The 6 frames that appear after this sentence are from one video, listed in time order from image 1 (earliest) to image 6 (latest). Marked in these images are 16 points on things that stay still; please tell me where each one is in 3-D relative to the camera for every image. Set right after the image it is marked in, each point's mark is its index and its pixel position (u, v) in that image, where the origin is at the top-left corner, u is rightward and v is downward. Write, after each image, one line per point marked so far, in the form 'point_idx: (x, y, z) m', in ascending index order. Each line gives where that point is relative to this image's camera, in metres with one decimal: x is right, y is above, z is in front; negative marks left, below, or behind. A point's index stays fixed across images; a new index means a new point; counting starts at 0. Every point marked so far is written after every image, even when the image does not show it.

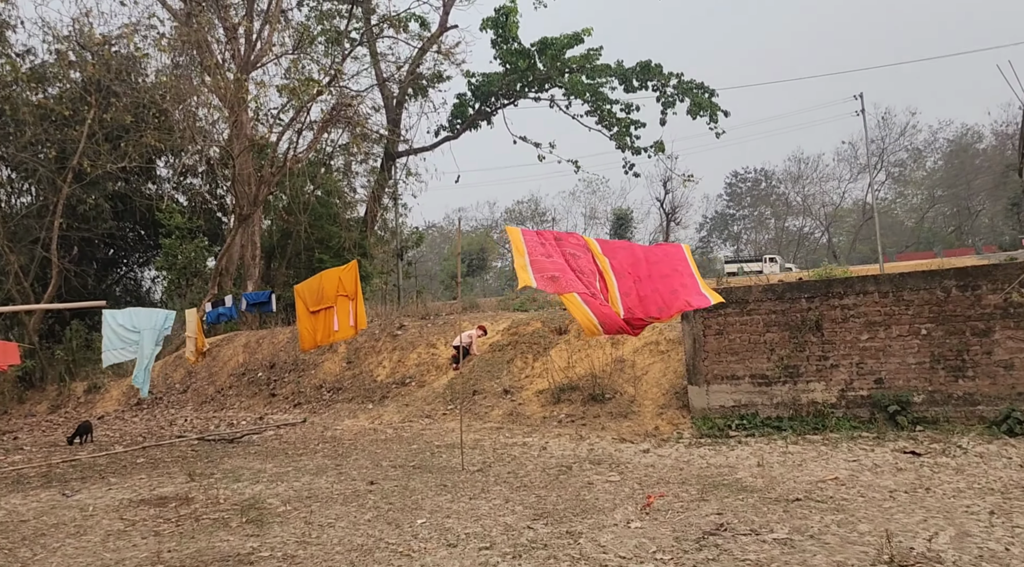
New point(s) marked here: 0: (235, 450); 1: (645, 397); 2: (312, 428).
0: (-3.8, -2.3, +10.9) m
1: (+1.8, -1.6, +10.9) m
2: (-3.3, -2.4, +12.8) m
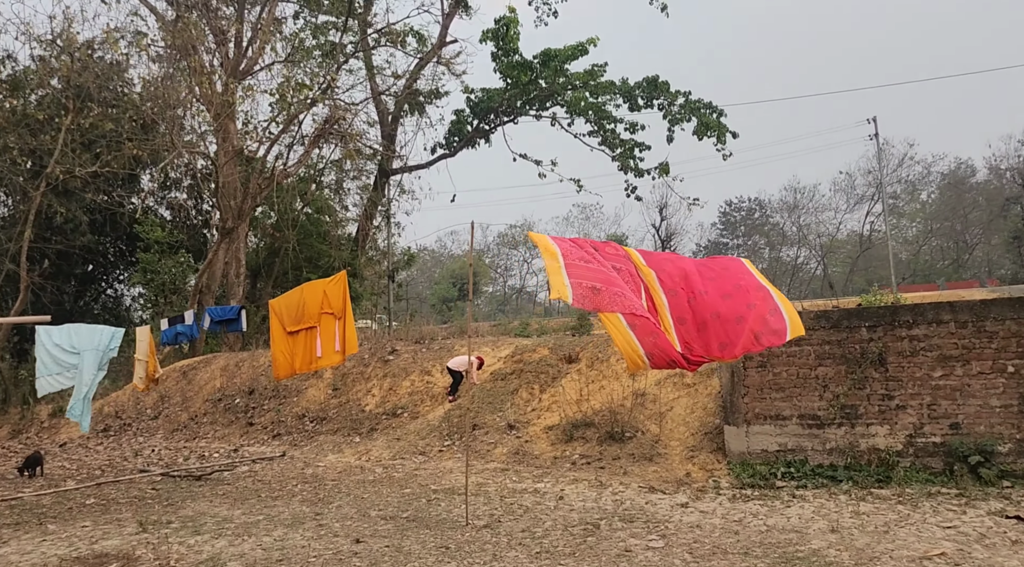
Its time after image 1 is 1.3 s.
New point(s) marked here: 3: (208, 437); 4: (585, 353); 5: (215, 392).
0: (-3.7, -2.5, +9.5) m
1: (+1.9, -1.9, +9.6) m
2: (-3.2, -2.6, +11.4) m
3: (-5.7, -2.9, +14.7) m
4: (+1.1, -1.1, +12.1) m
5: (-6.2, -2.3, +16.5) m
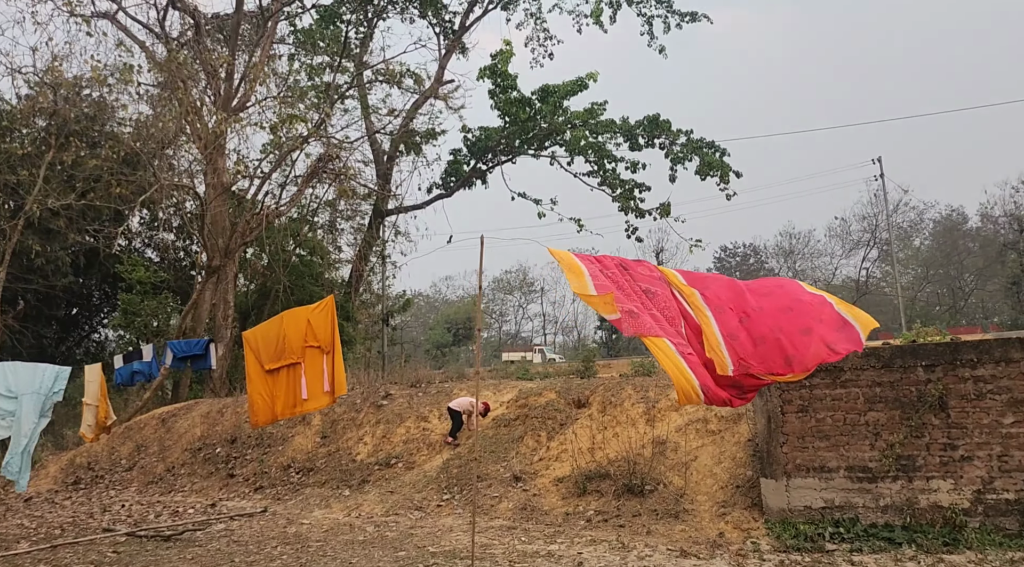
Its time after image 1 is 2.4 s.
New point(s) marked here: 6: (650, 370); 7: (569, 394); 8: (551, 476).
0: (-3.7, -2.9, +8.4) m
1: (+2.0, -2.3, +8.6) m
2: (-3.1, -3.1, +10.3) m
3: (-5.7, -3.6, +13.5) m
4: (+1.2, -1.6, +11.1) m
5: (-6.2, -3.1, +15.3) m
6: (+2.0, -1.3, +11.4) m
7: (+0.8, -1.7, +11.6) m
8: (+0.5, -2.4, +9.7) m
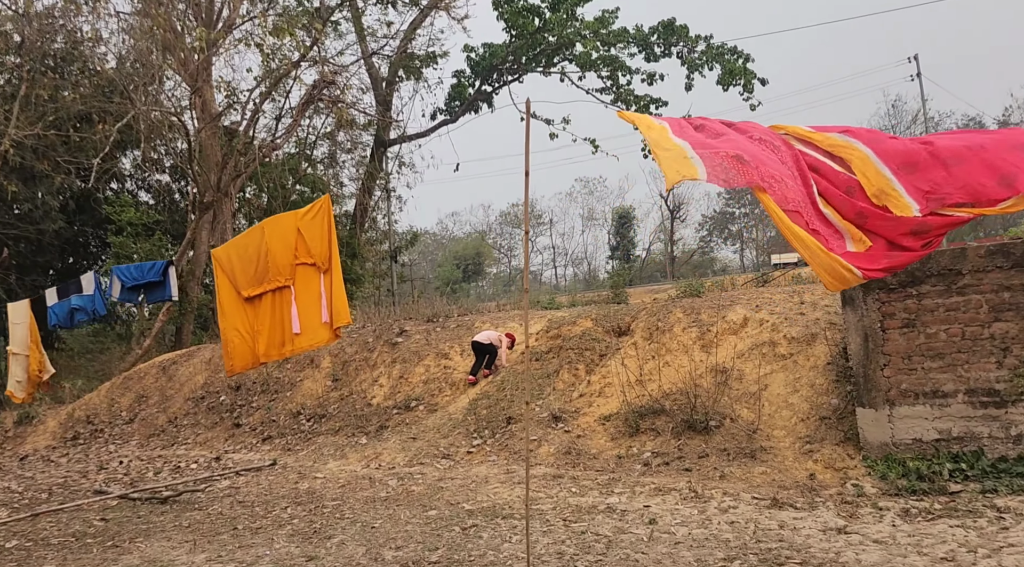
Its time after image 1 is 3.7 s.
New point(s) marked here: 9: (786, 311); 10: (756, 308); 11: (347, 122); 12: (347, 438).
0: (-3.2, -2.2, +7.2) m
1: (+2.4, -1.3, +7.3) m
2: (-2.7, -2.3, +9.2) m
3: (-5.2, -2.5, +12.5) m
4: (+1.6, -0.5, +9.8) m
5: (-5.7, -1.9, +14.2) m
6: (+2.4, -0.1, +10.1) m
7: (+1.2, -0.5, +10.3) m
8: (+0.9, -1.4, +8.5) m
9: (+3.1, -0.3, +8.7) m
10: (+2.8, -0.3, +9.0) m
11: (-3.3, +3.3, +15.7) m
12: (-2.2, -2.1, +10.5) m
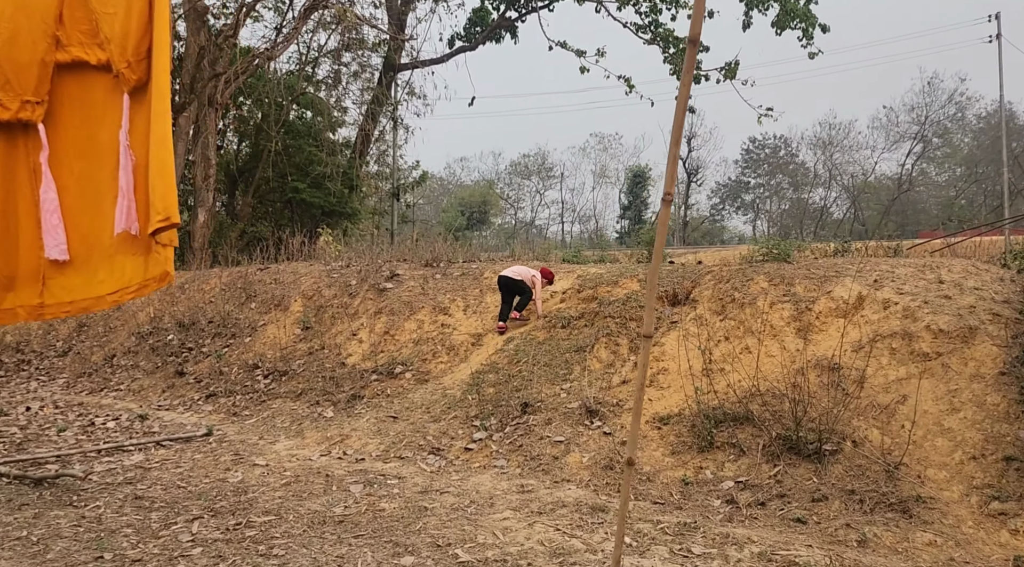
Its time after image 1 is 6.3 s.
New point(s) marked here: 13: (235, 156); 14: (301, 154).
0: (-3.1, -1.5, +4.9) m
1: (+2.6, -1.1, +4.9) m
2: (-2.6, -1.5, +6.8) m
3: (-5.1, -1.4, +10.1) m
4: (+1.8, -0.1, +7.3) m
5: (-5.6, -0.6, +11.8) m
6: (+2.7, +0.3, +7.6) m
7: (+1.5, 0.0, +7.8) m
8: (+1.1, -1.0, +6.1) m
9: (+3.3, -0.1, +6.3) m
10: (+3.0, 0.0, +6.5) m
11: (-2.7, +4.5, +13.0) m
12: (-2.1, -1.3, +8.2) m
13: (-6.3, +2.9, +17.7) m
14: (-4.7, +2.8, +17.3) m
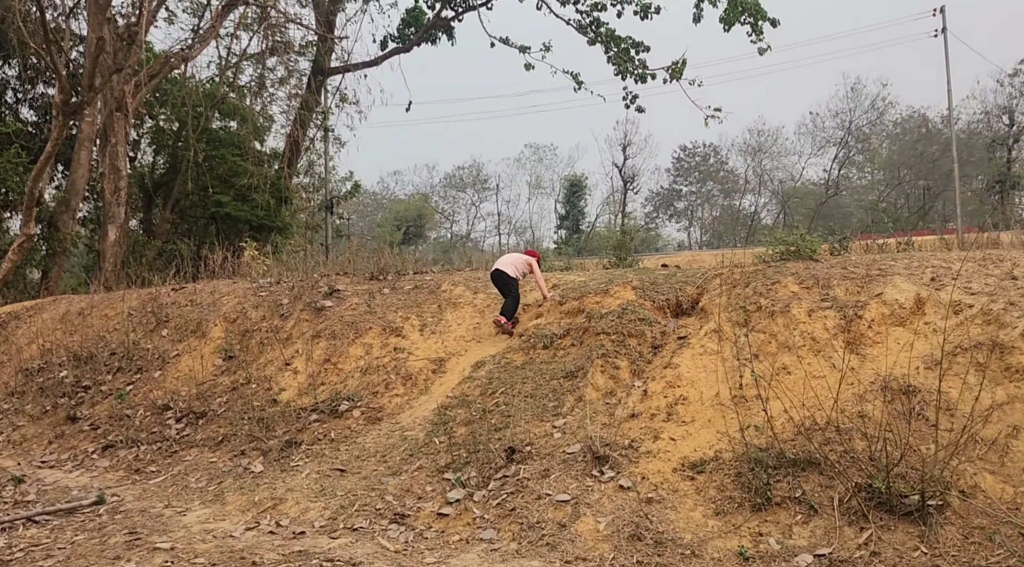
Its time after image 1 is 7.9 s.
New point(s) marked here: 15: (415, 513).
0: (-3.1, -1.7, +3.2) m
1: (+2.6, -1.1, +3.7) m
2: (-2.7, -1.7, +5.2) m
3: (-5.4, -1.7, +8.2) m
4: (+1.6, -0.1, +6.0) m
5: (-6.1, -0.9, +9.9) m
6: (+2.4, +0.2, +6.4) m
7: (+1.2, -0.1, +6.5) m
8: (+1.0, -1.1, +4.8) m
9: (+3.2, 0.0, +5.1) m
10: (+2.9, 0.0, +5.4) m
11: (-3.5, +4.2, +11.4) m
12: (-2.4, -1.5, +6.5) m
13: (-7.4, +2.4, +15.8) m
14: (-5.8, +2.4, +15.5) m
15: (-0.6, -1.4, +4.9) m
